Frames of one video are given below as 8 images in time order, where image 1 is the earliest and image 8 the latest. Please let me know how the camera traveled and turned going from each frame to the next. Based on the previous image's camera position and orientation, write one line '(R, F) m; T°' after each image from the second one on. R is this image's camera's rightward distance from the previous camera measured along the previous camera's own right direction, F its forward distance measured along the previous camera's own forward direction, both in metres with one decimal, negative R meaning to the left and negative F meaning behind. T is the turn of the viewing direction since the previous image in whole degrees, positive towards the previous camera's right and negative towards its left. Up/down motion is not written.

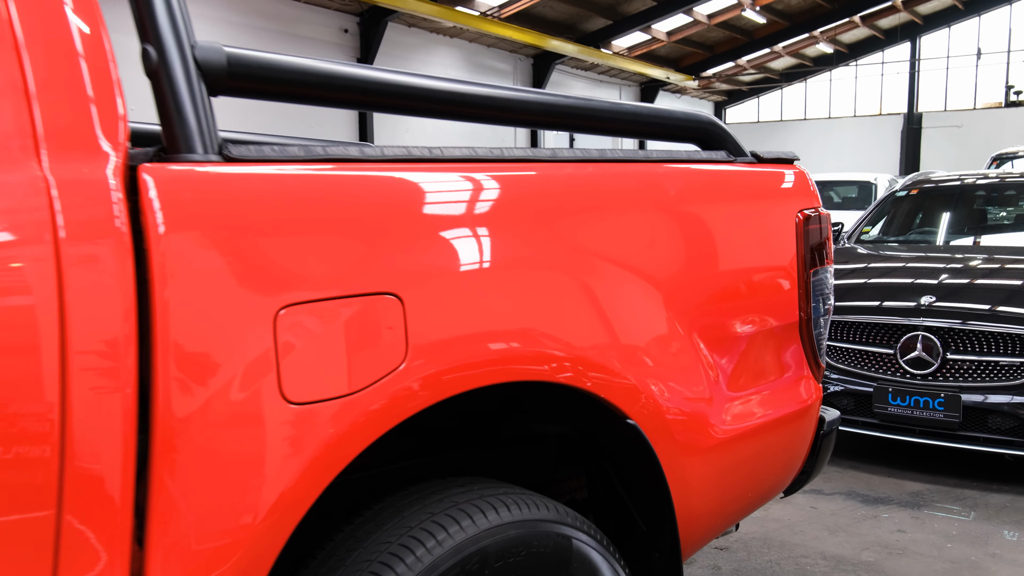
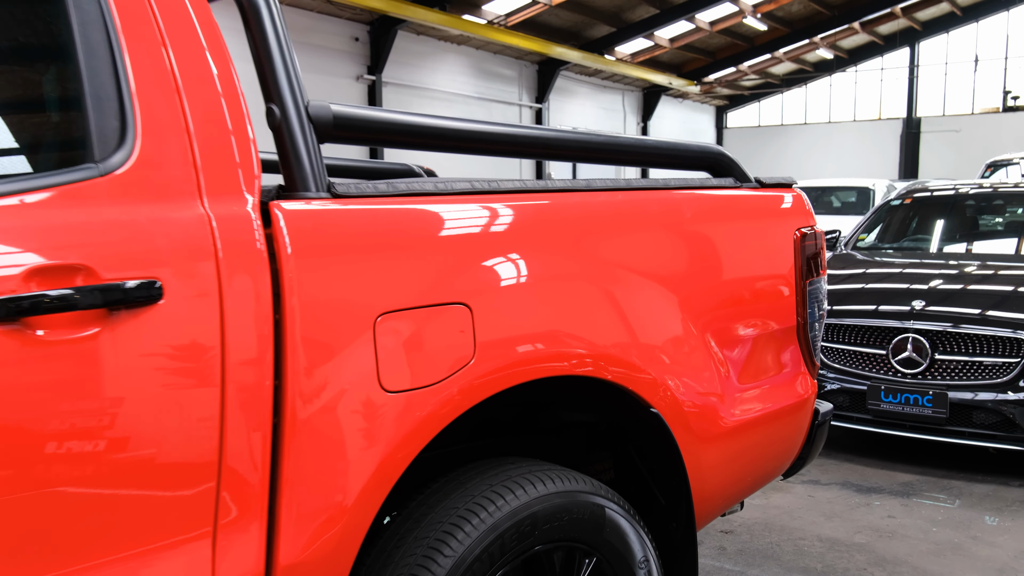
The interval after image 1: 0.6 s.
(-0.1, -0.3) m; 0°
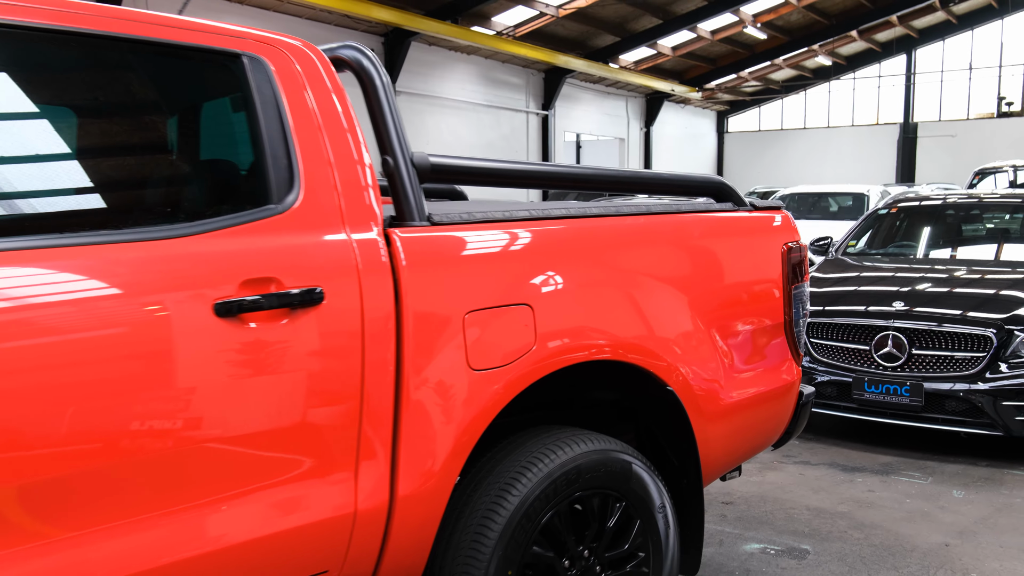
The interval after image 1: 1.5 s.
(-0.1, -0.5) m; 0°
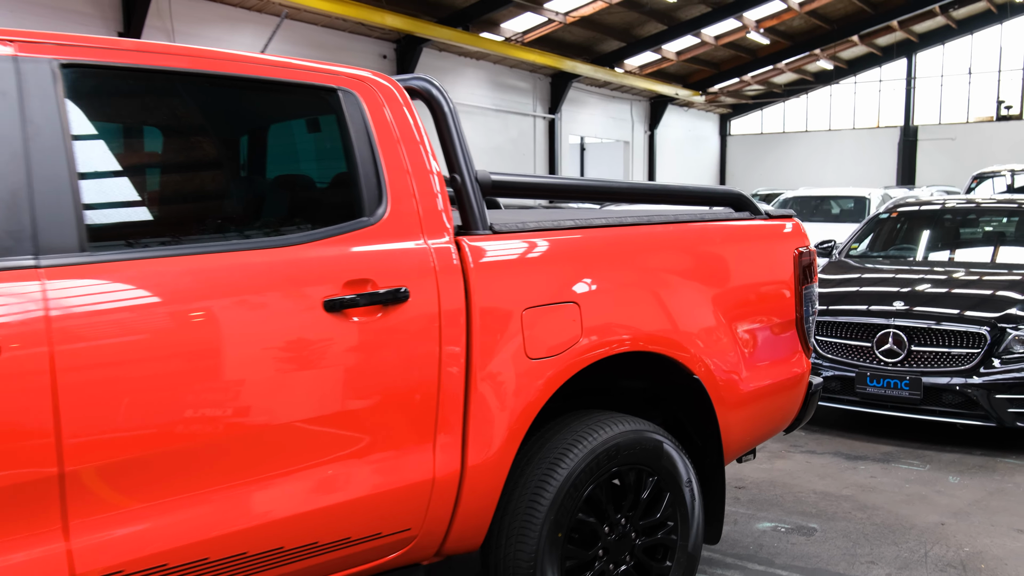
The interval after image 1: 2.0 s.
(-0.2, -0.3) m; 0°
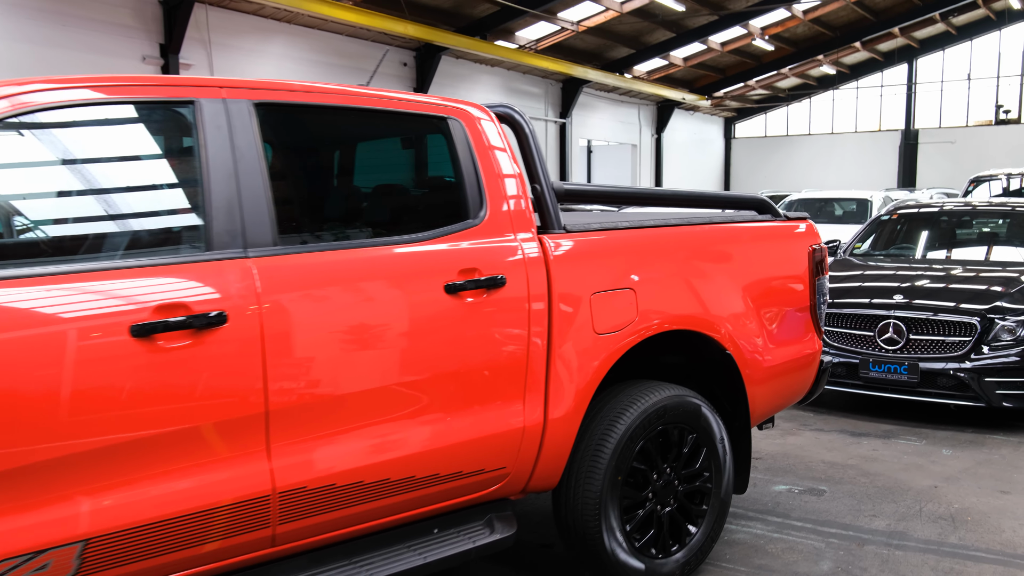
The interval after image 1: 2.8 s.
(-0.3, -0.5) m; 0°
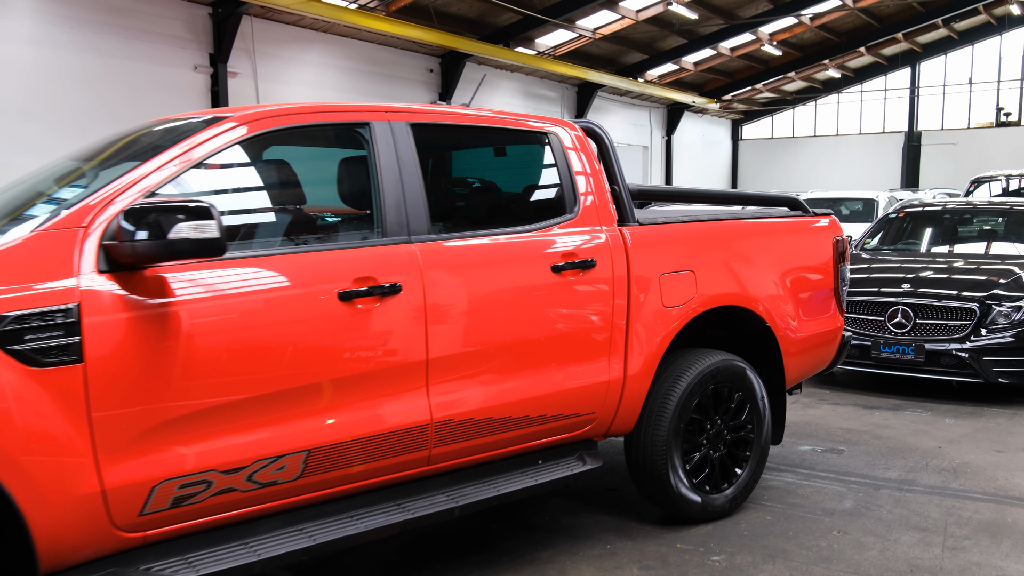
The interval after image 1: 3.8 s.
(-0.4, -0.6) m; 0°
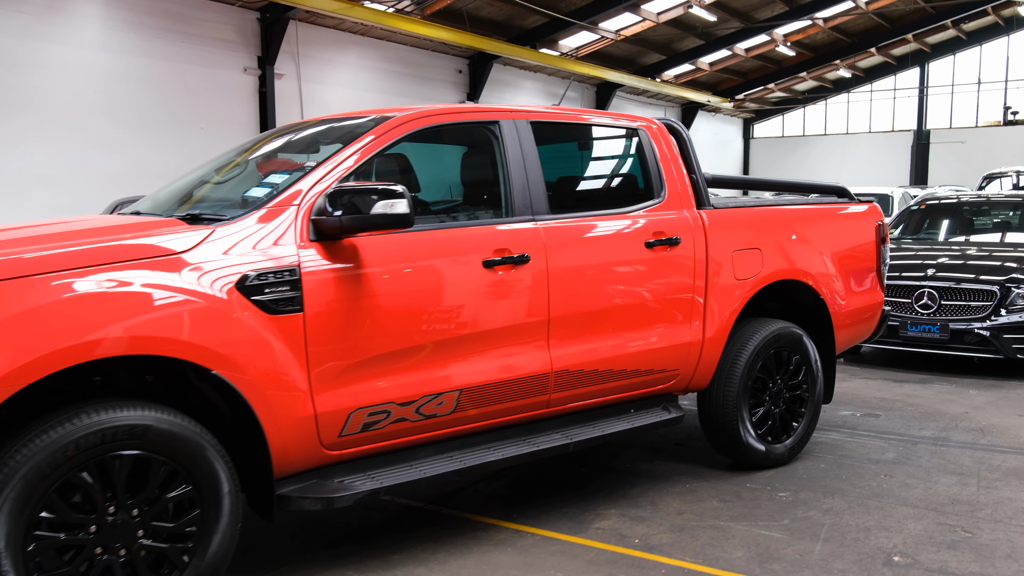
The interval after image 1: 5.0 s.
(-0.5, -0.5) m; 0°
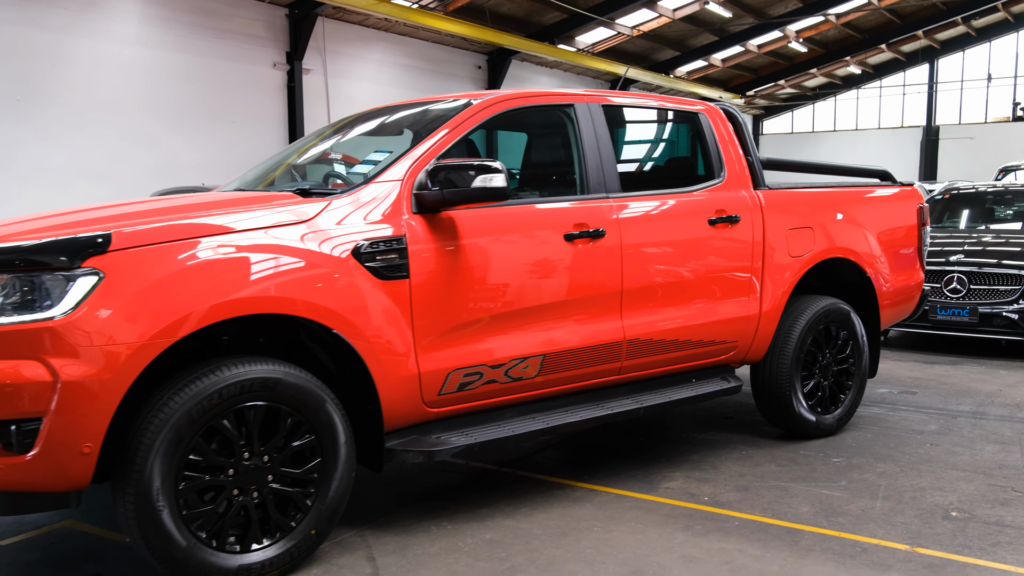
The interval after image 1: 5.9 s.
(-0.3, -0.2) m; 0°
